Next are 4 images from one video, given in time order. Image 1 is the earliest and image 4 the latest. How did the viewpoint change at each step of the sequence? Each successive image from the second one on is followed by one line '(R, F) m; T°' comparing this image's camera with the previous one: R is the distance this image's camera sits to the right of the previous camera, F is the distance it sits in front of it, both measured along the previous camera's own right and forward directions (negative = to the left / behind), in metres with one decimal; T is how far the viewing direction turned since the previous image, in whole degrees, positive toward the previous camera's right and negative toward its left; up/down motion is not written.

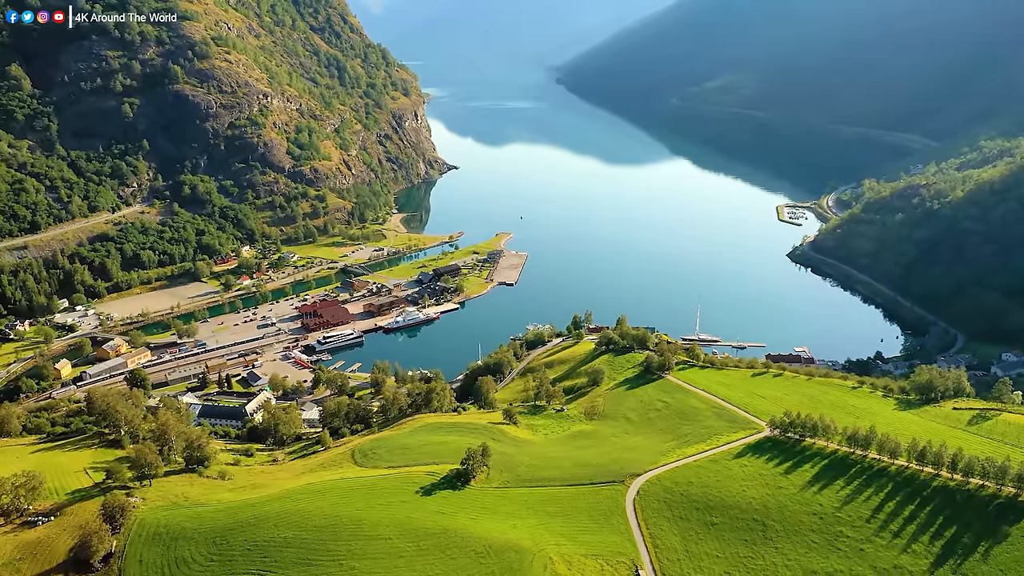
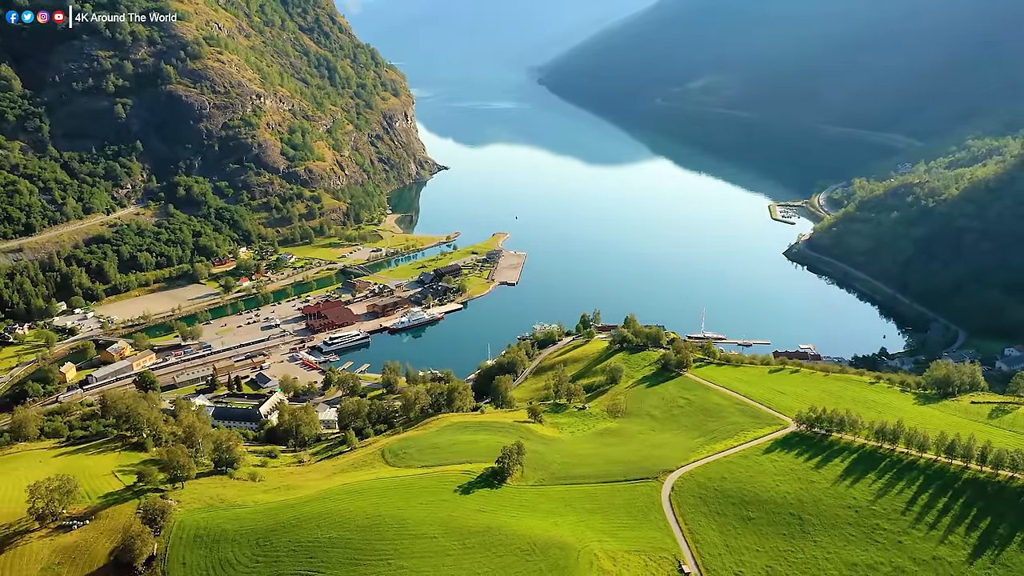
(-2.4, 0.0) m; +1°
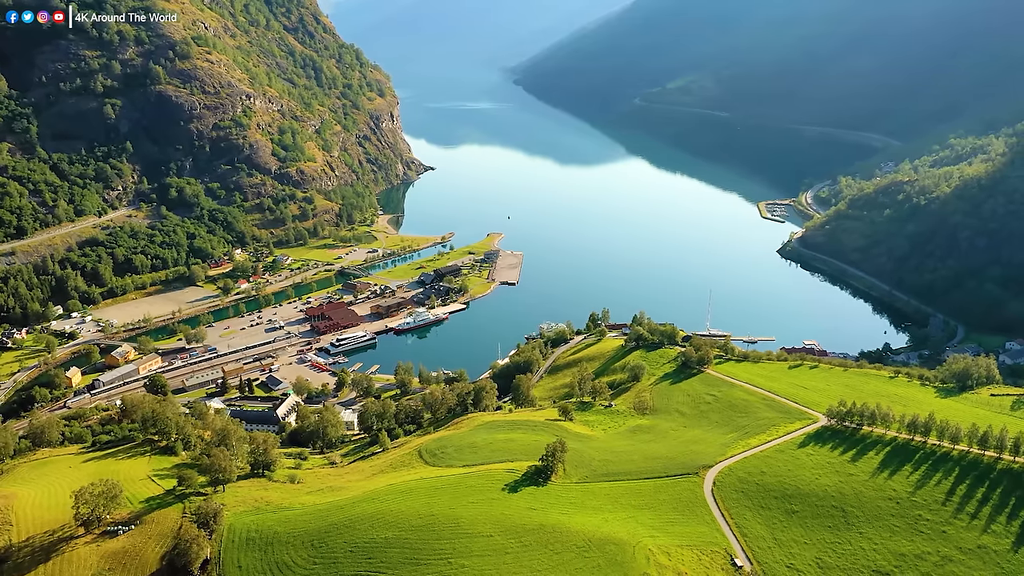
(-3.0, 0.0) m; +1°
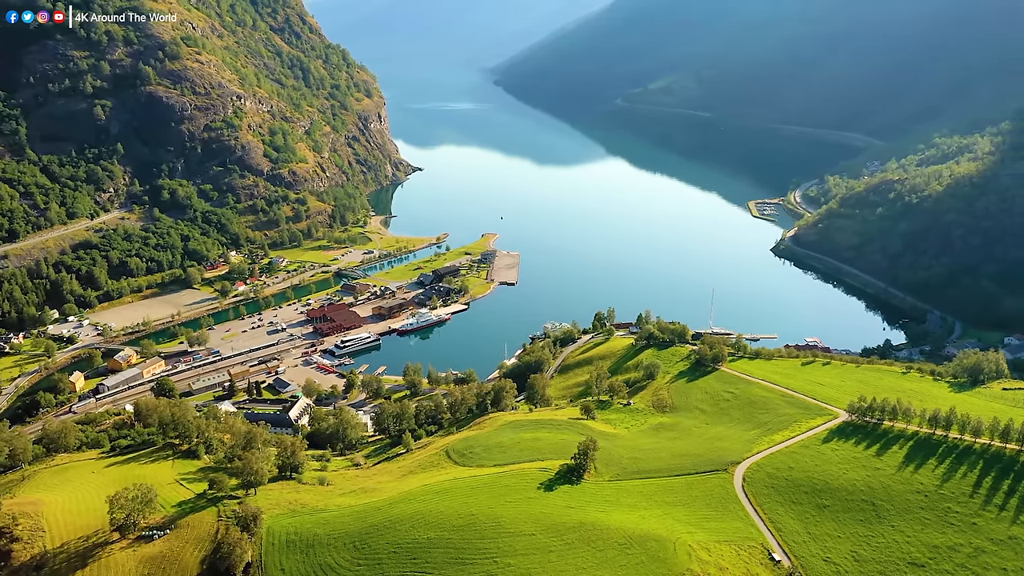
(-2.3, -0.1) m; +1°
